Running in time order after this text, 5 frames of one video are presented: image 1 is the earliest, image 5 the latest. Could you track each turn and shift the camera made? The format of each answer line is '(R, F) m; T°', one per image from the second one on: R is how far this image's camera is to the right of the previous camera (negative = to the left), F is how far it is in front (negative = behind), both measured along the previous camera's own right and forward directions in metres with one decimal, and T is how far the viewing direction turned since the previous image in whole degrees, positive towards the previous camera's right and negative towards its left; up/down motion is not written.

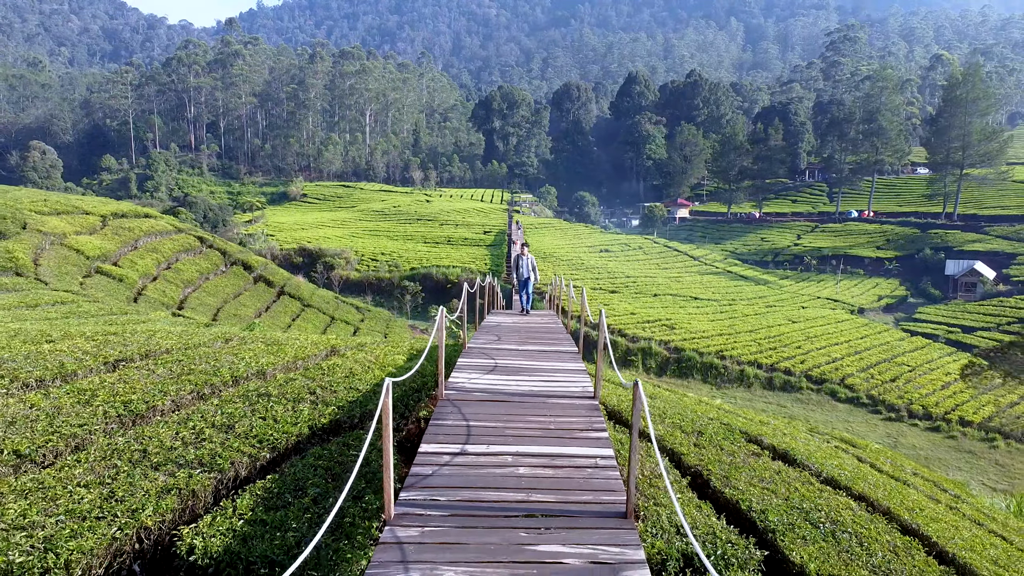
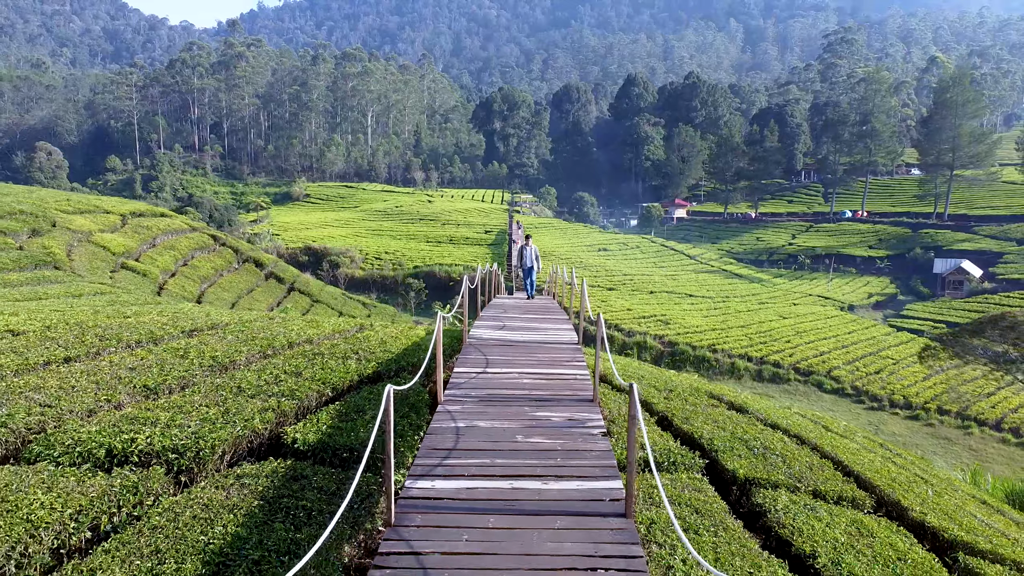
(0.0, -1.7) m; 0°
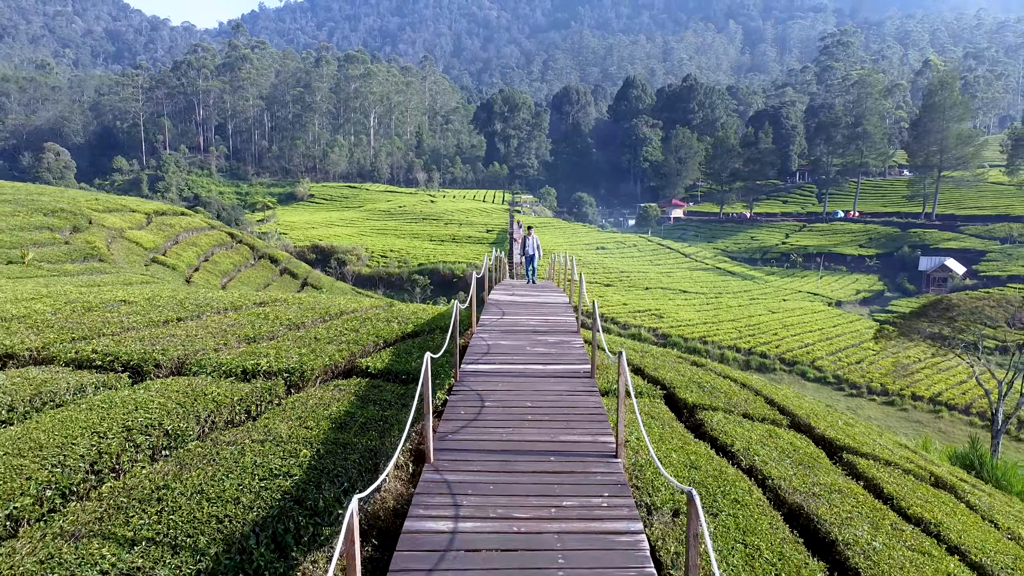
(-0.1, -2.3) m; 0°
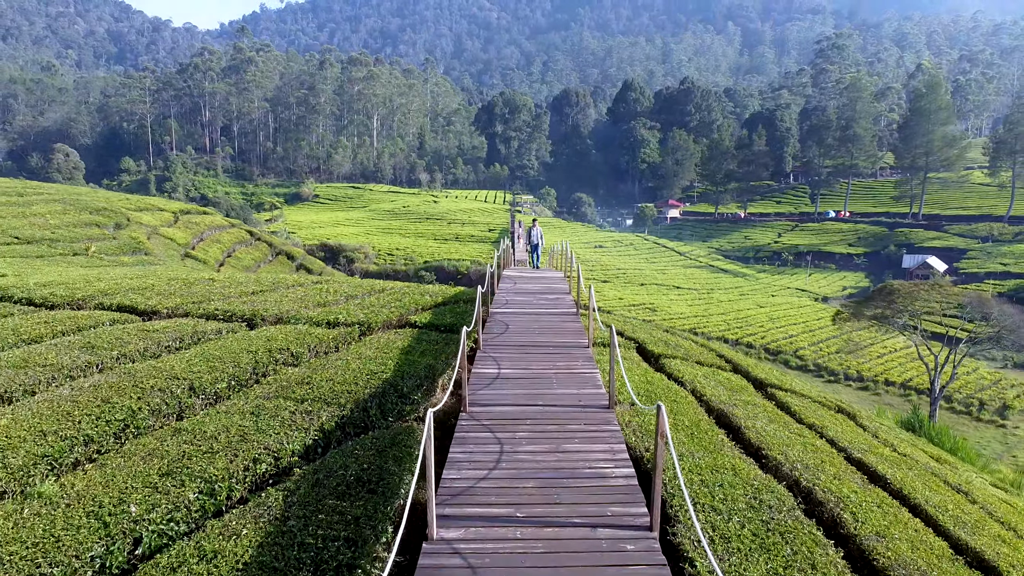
(-0.1, -2.8) m; 0°
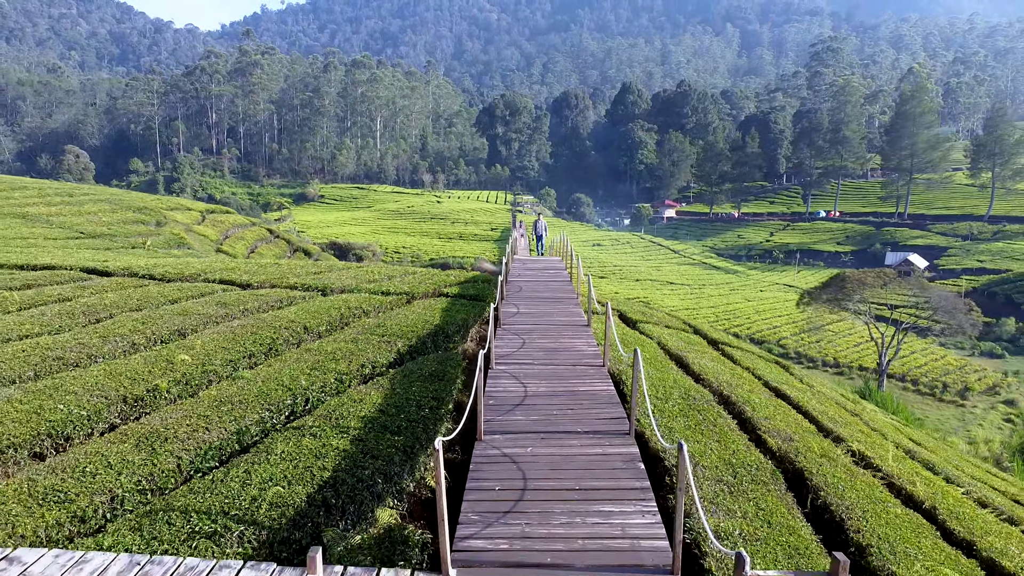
(-0.1, -3.2) m; 0°
